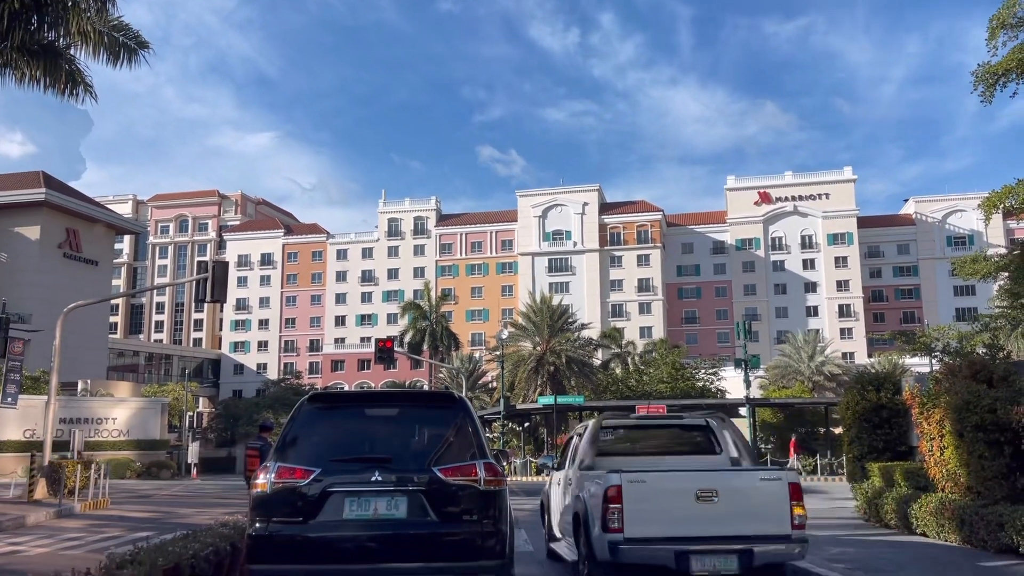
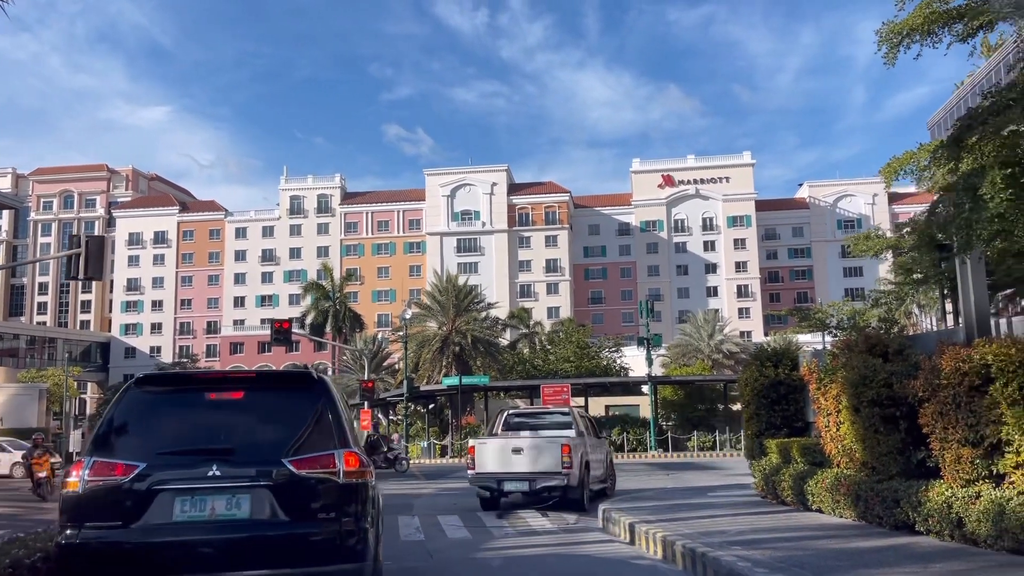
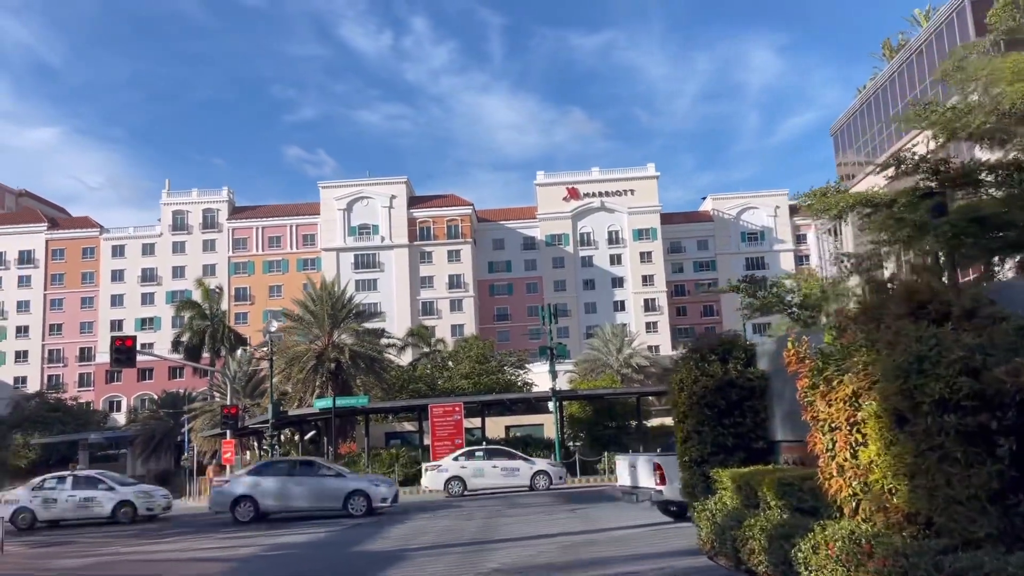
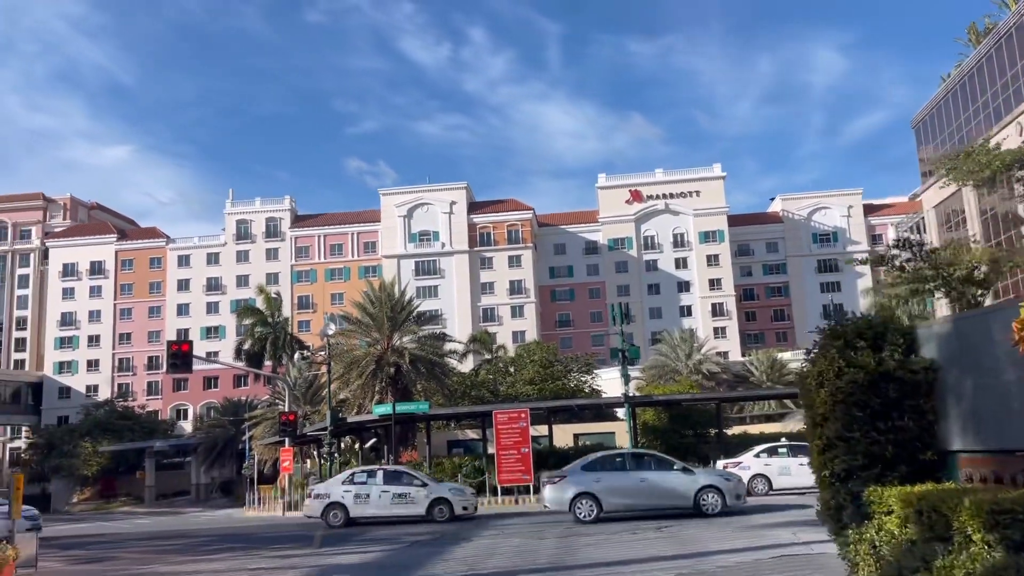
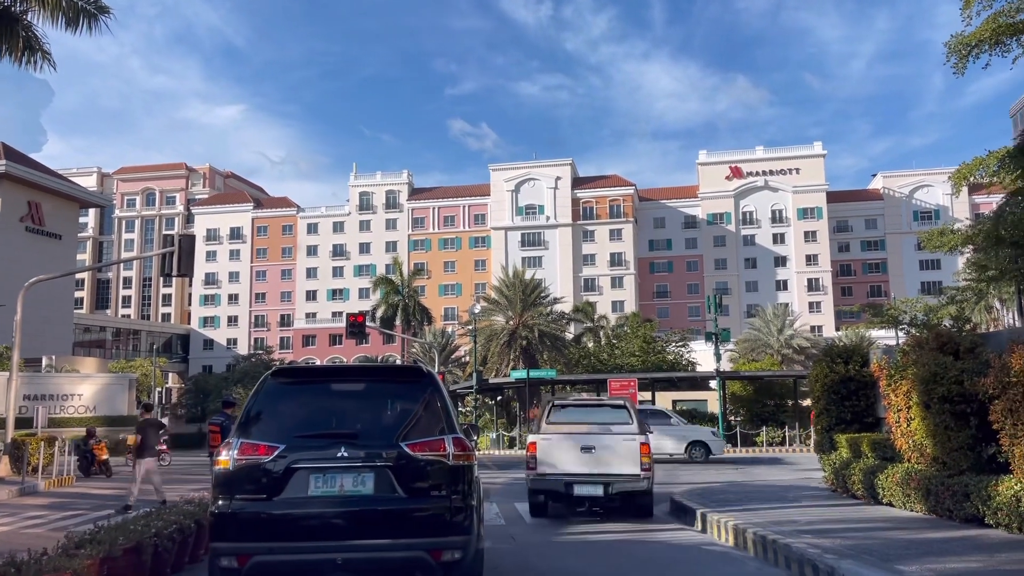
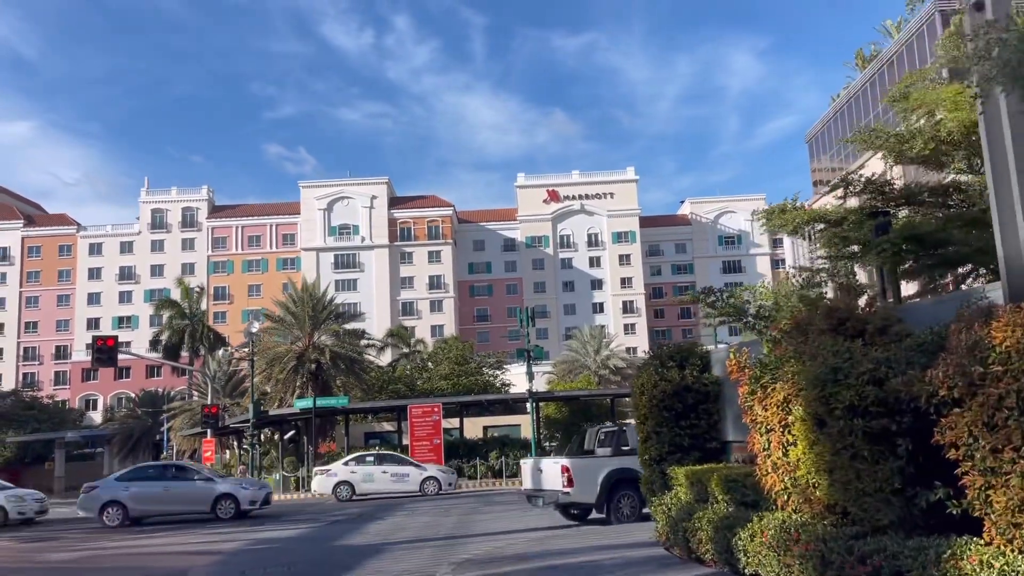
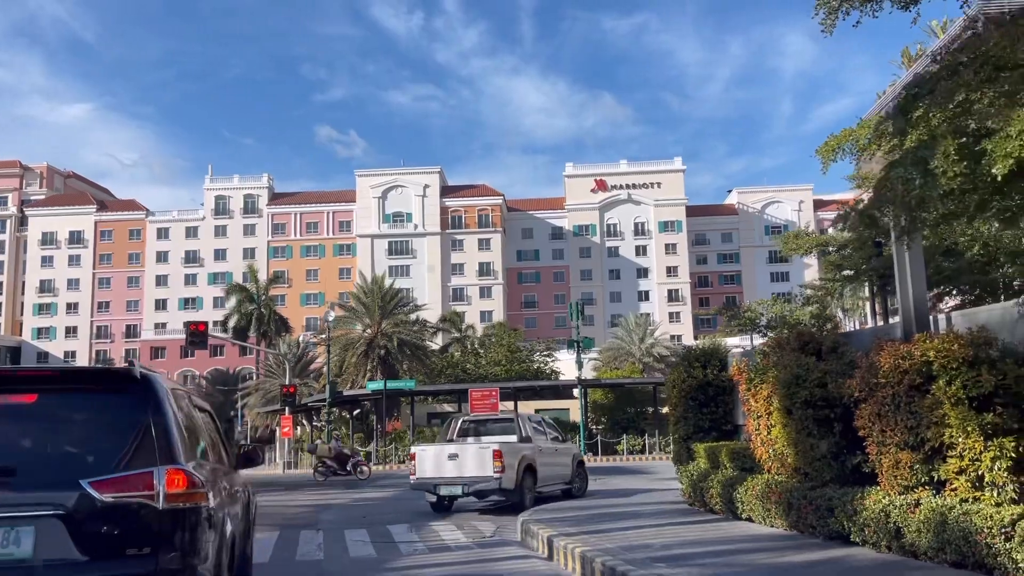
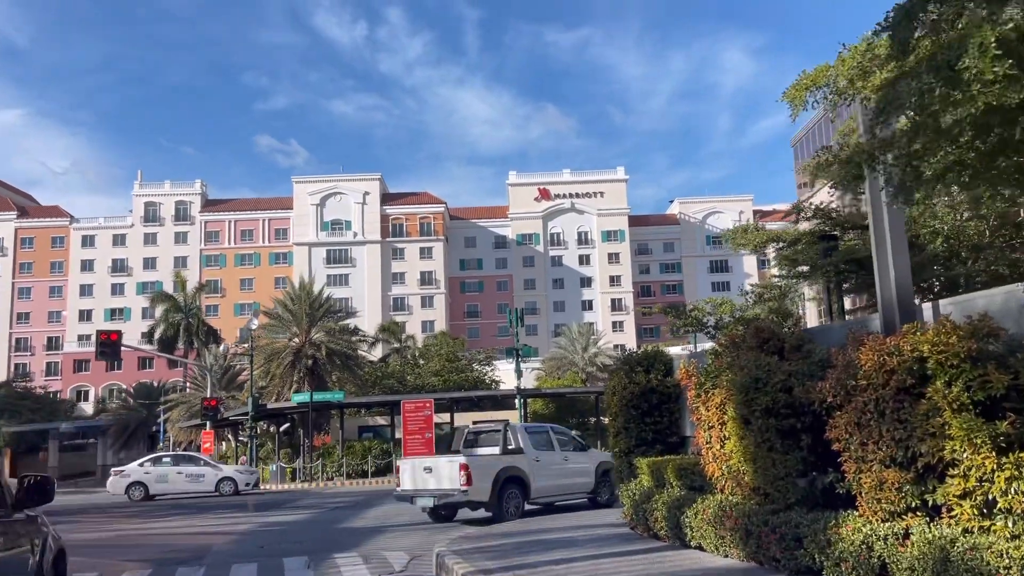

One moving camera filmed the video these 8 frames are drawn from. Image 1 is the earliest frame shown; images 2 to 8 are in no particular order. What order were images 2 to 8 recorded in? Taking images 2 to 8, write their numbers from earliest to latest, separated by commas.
5, 2, 7, 8, 6, 3, 4
